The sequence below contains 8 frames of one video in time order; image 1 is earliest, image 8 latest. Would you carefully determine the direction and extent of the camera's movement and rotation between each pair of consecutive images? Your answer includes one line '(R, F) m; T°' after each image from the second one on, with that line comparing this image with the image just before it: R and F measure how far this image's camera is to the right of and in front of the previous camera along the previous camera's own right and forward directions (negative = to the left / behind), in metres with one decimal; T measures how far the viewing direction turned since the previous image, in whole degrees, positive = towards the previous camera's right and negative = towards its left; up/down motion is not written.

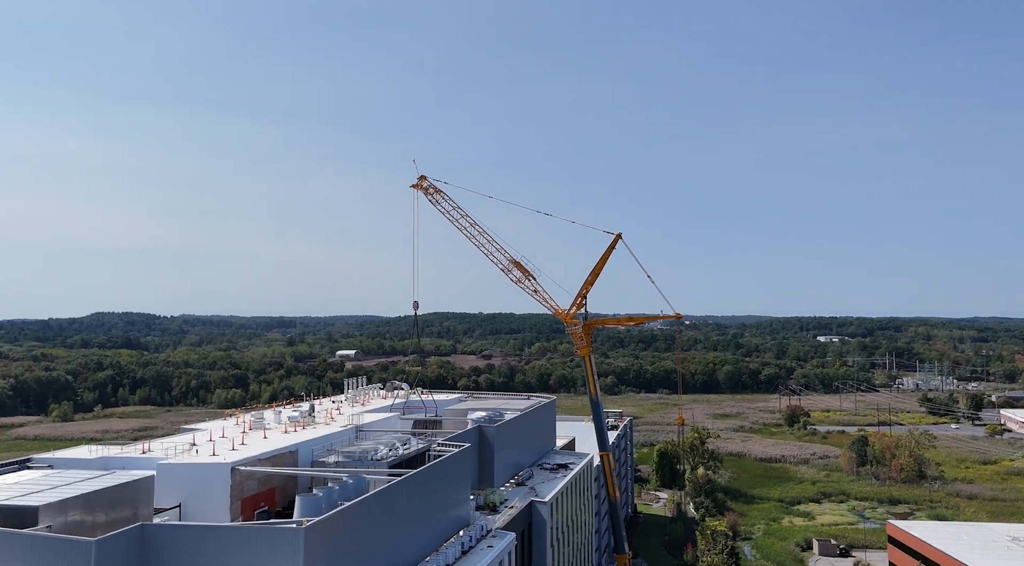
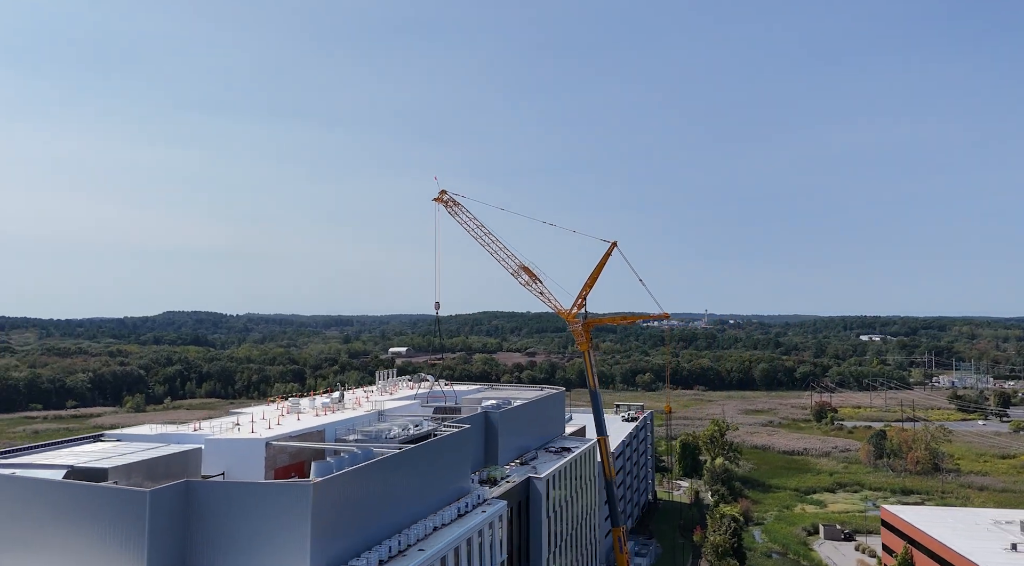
(+3.9, -5.5) m; -4°
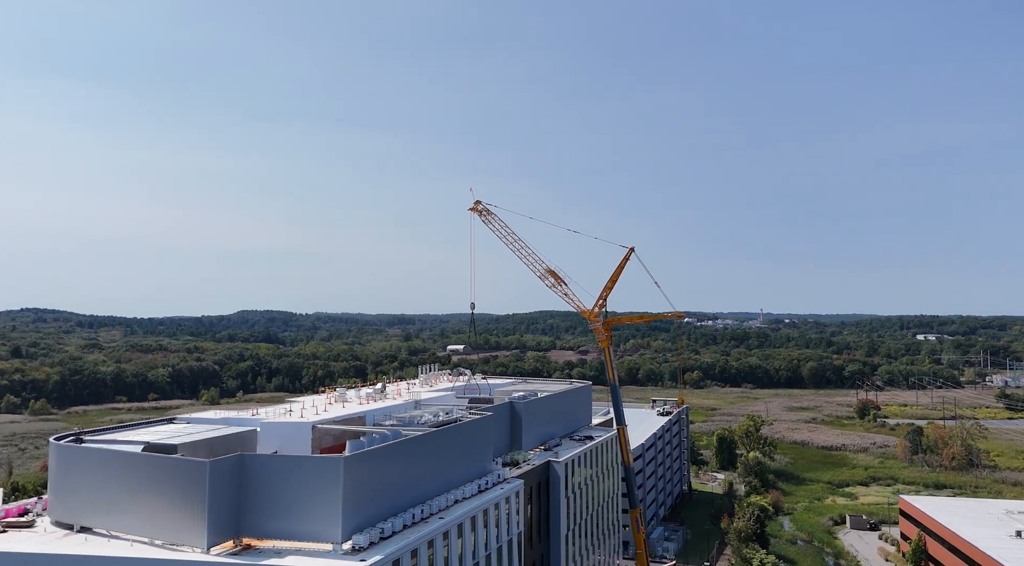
(+3.2, -4.8) m; -5°
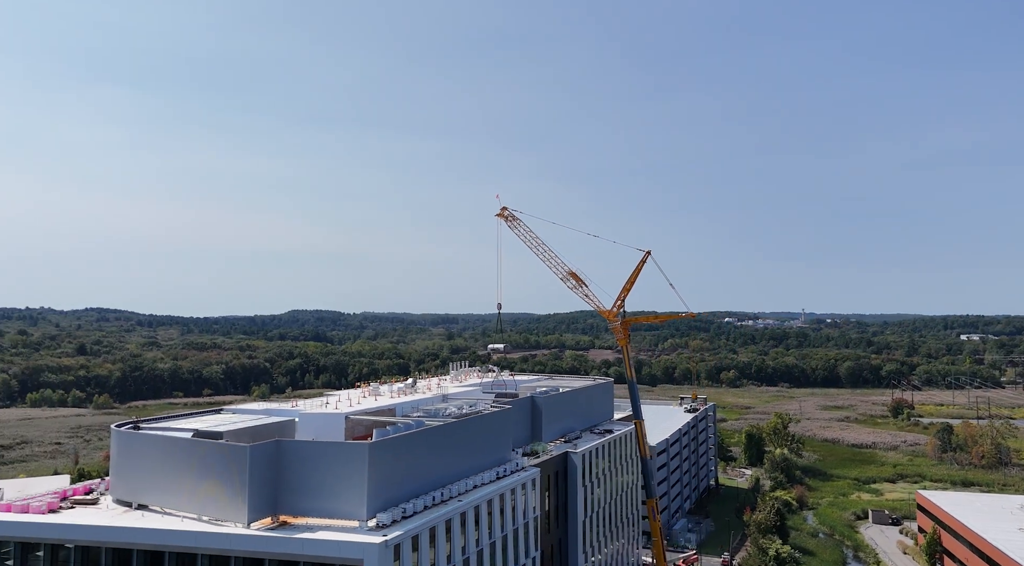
(+2.1, -3.4) m; -4°
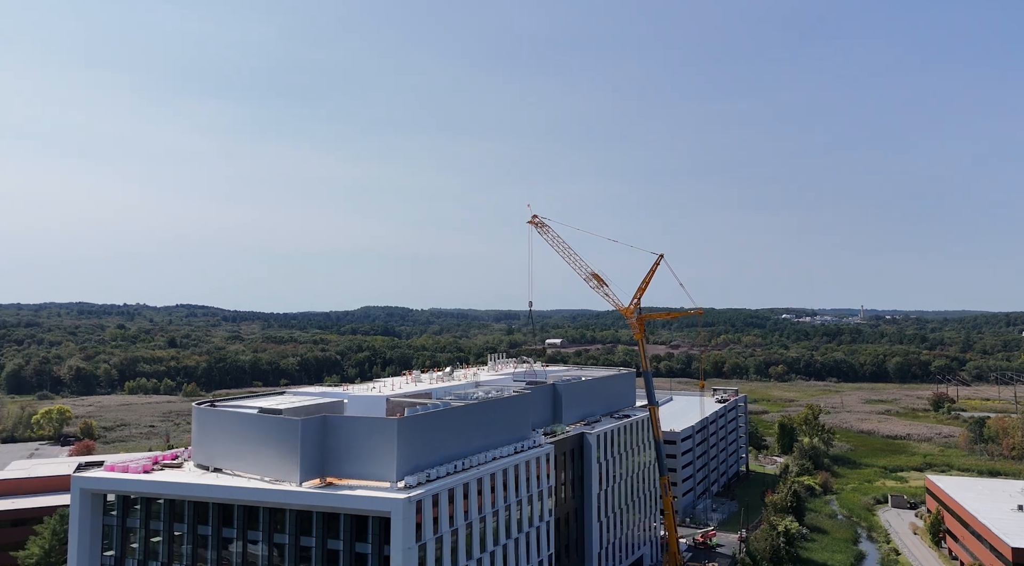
(+4.4, -7.2) m; -5°
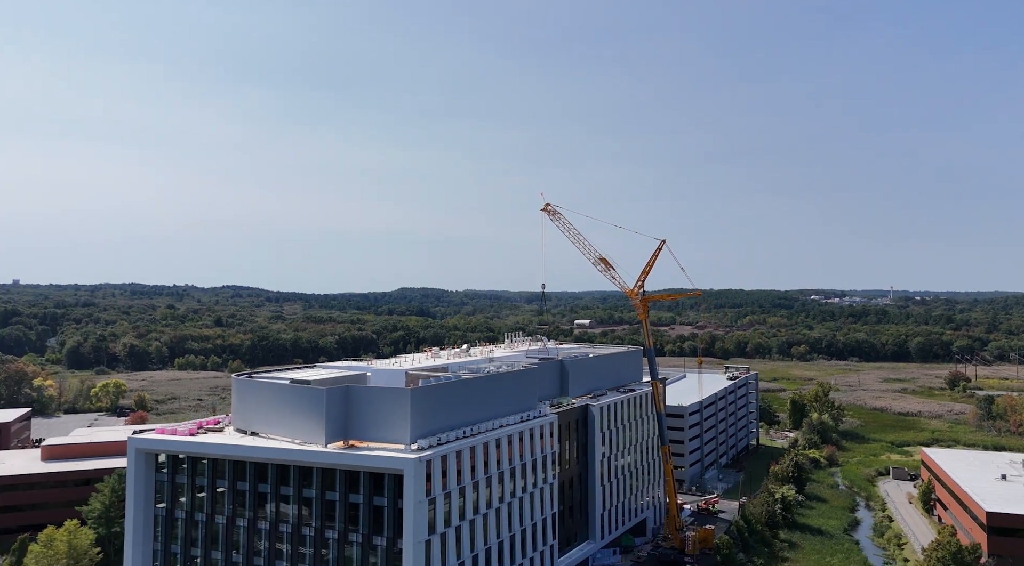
(+2.9, -5.1) m; -3°
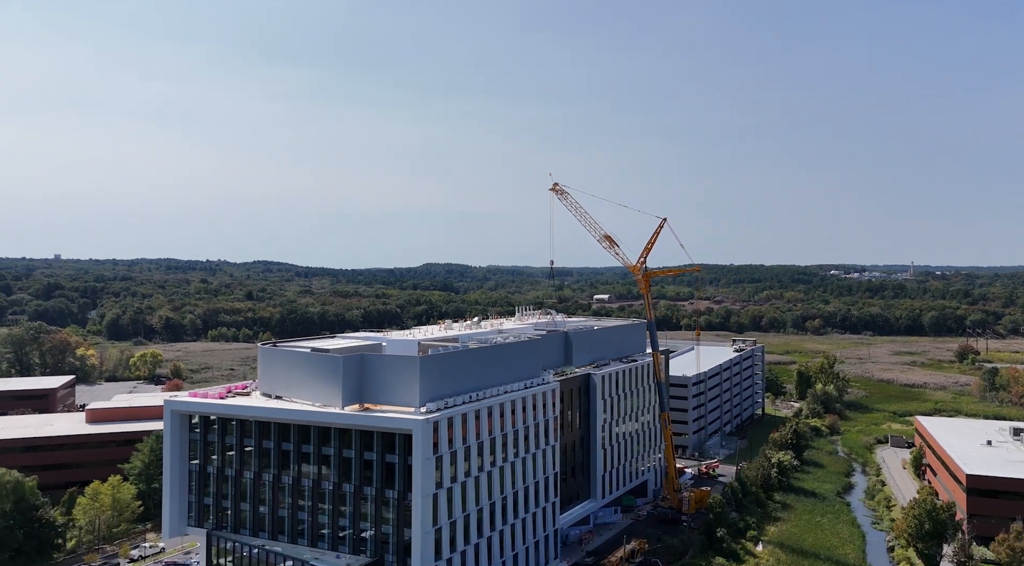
(+2.2, -4.0) m; -2°
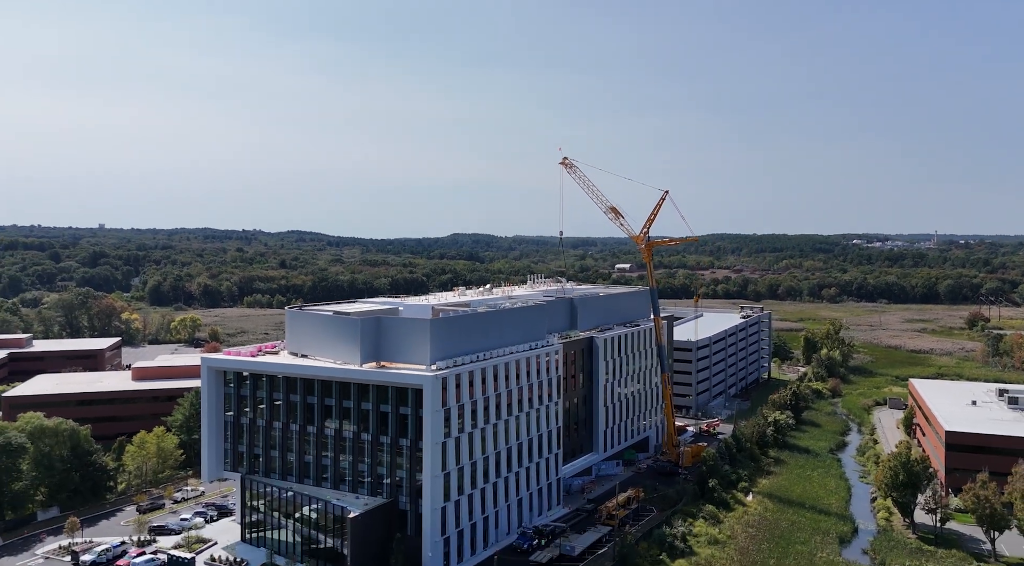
(+2.5, -4.9) m; -2°
